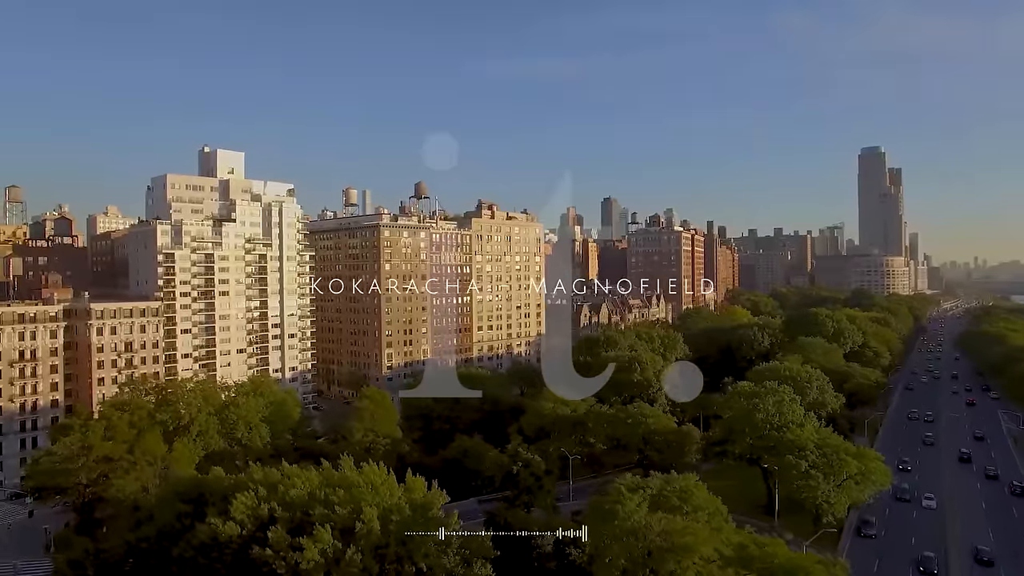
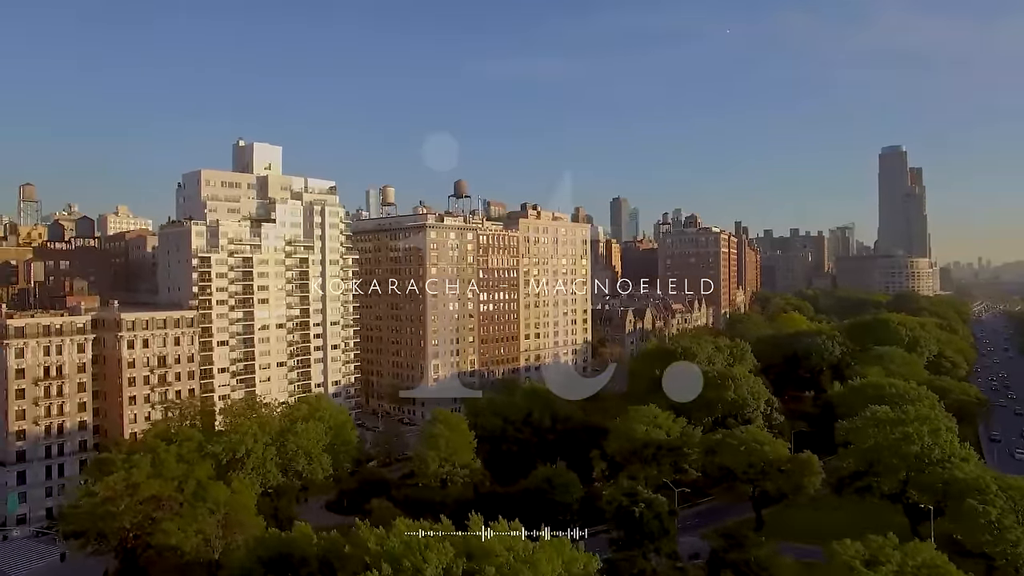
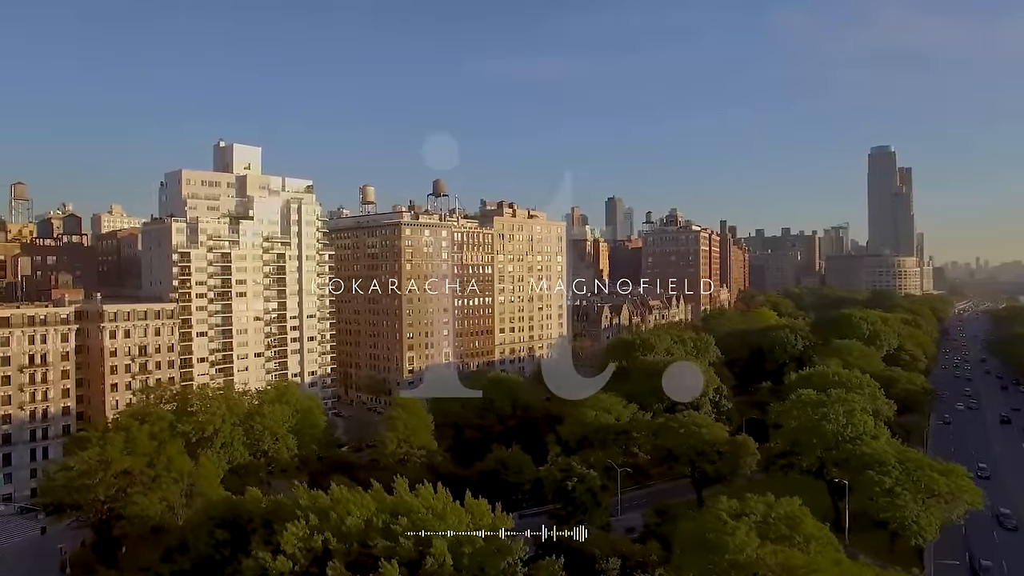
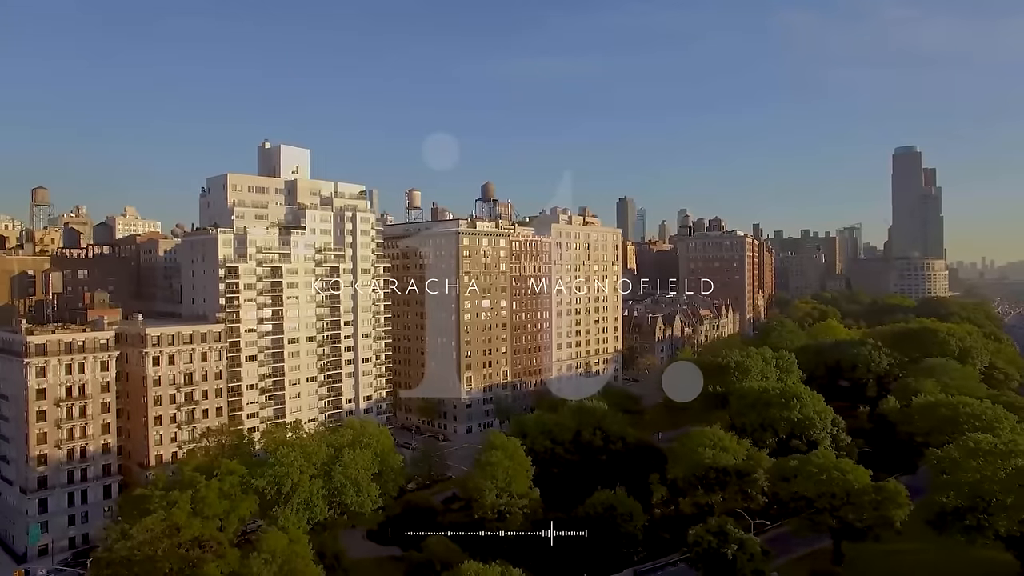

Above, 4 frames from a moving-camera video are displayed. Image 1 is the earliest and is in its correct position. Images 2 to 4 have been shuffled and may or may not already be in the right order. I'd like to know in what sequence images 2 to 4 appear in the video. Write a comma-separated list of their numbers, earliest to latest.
3, 2, 4
